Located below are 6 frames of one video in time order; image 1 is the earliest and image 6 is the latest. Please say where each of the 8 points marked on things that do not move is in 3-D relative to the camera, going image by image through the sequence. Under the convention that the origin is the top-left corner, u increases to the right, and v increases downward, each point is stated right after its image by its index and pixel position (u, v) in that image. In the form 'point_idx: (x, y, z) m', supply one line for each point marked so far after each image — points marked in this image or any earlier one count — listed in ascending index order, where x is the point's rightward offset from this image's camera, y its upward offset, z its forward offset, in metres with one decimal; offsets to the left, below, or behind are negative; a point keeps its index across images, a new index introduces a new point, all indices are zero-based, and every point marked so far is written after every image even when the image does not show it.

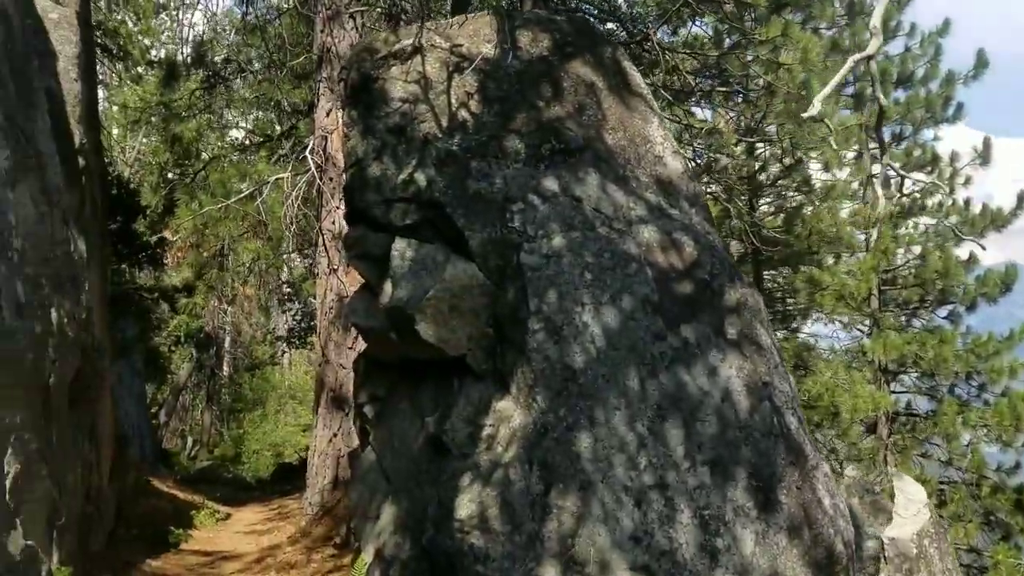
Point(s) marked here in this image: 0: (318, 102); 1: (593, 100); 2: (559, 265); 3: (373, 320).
0: (-1.9, +1.8, +8.9) m
1: (+0.5, +1.2, +6.0) m
2: (+0.3, +0.1, +5.3) m
3: (-0.9, -0.2, +5.8) m
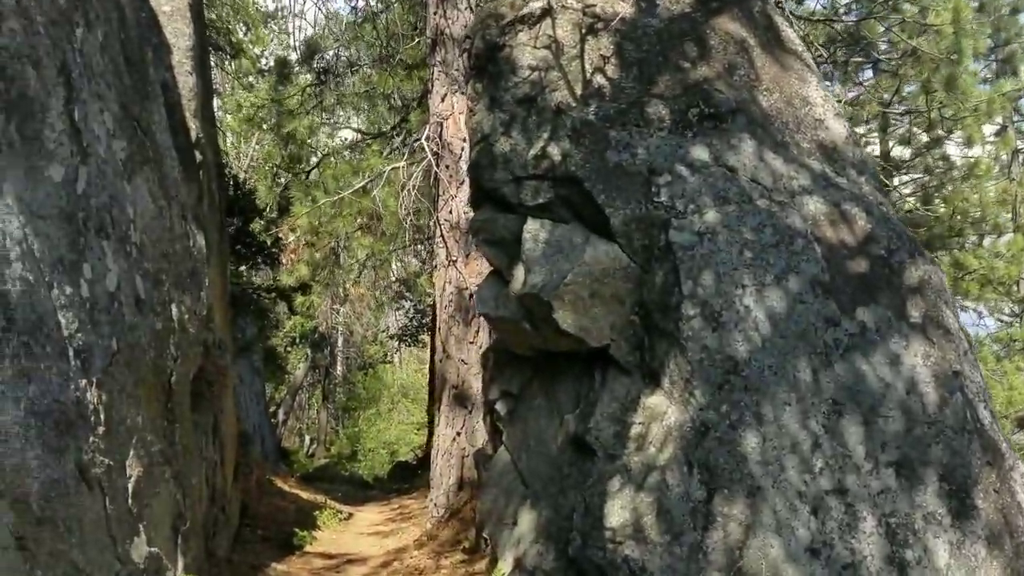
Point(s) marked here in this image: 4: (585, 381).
0: (-0.7, +1.8, +8.5) m
1: (+1.3, +1.3, +5.3) m
2: (+1.0, +0.2, +4.7) m
3: (0.0, -0.1, +5.4) m
4: (+0.4, -0.5, +5.1) m
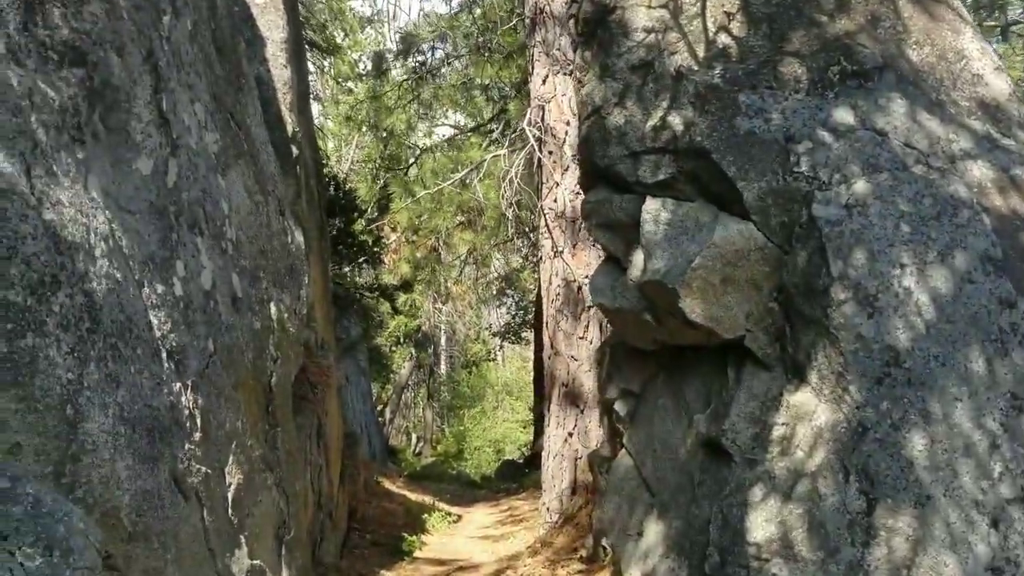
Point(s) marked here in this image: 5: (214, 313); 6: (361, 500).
0: (+0.2, +1.9, +8.0) m
1: (+1.9, +1.4, +4.7) m
2: (+1.6, +0.3, +4.1) m
3: (+0.6, -0.1, +4.9) m
4: (+1.0, -0.4, +4.6) m
5: (-1.6, -0.1, +4.8) m
6: (-1.5, -2.1, +9.0) m
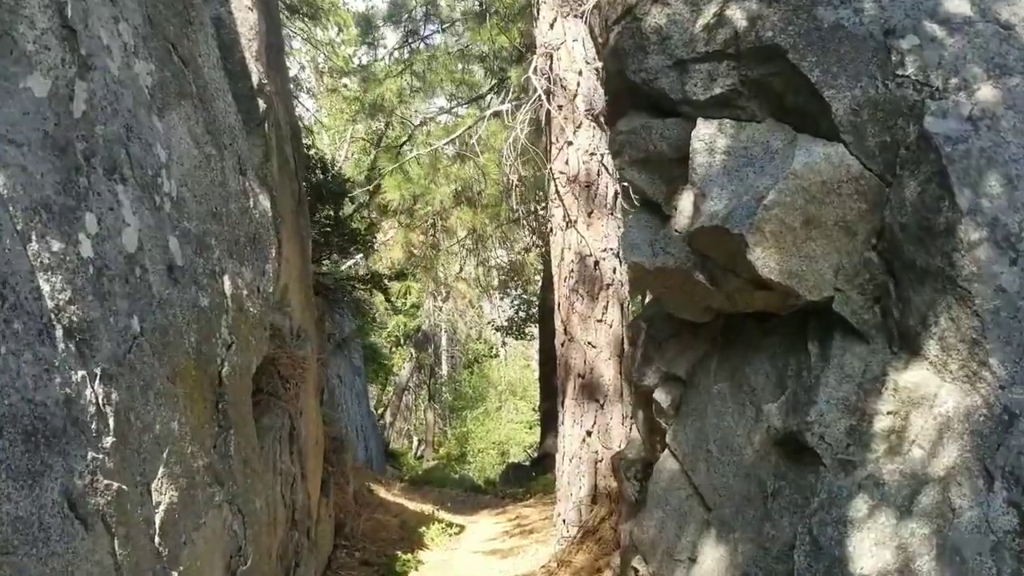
0: (+0.2, +2.1, +7.0) m
1: (+1.9, +1.6, +3.6) m
2: (+1.6, +0.5, +3.0) m
3: (+0.6, +0.1, +3.8) m
4: (+1.1, -0.3, +3.5) m
5: (-1.5, 0.0, +3.8) m
6: (-1.4, -1.9, +7.9) m
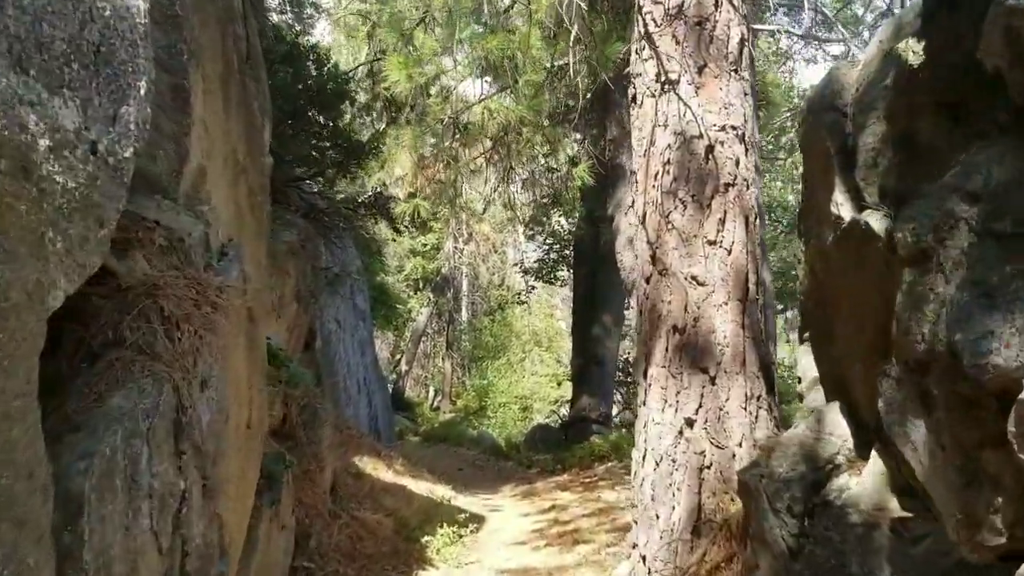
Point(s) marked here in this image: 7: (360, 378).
0: (+0.5, +2.5, +4.3) m
1: (+2.2, +1.9, +1.0) m
2: (+1.8, +0.7, +0.5) m
3: (+0.8, +0.4, +1.3) m
4: (+1.2, 0.0, +1.0) m
5: (-1.3, +0.4, +1.3) m
6: (-1.1, -1.4, +5.5) m
7: (-2.1, -1.2, +12.6) m
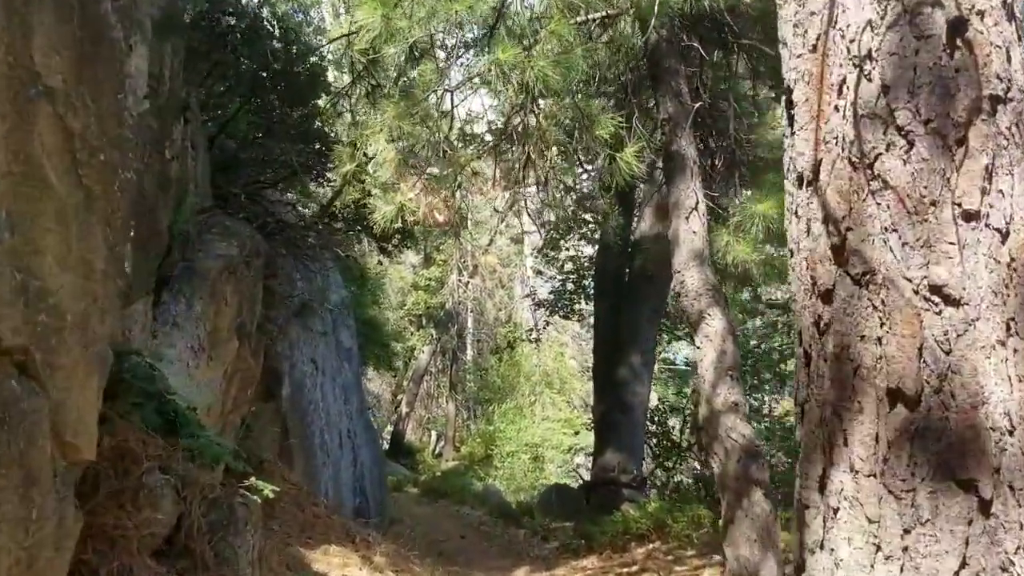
0: (+0.6, +2.5, +2.4) m
1: (+2.2, +1.9, -1.0) m
2: (+1.9, +0.8, -1.6) m
3: (+0.9, +0.5, -0.8) m
4: (+1.3, +0.1, -1.1) m
5: (-1.2, +0.4, -0.8) m
6: (-1.0, -1.5, +3.4) m
7: (-1.9, -1.6, +10.5) m
